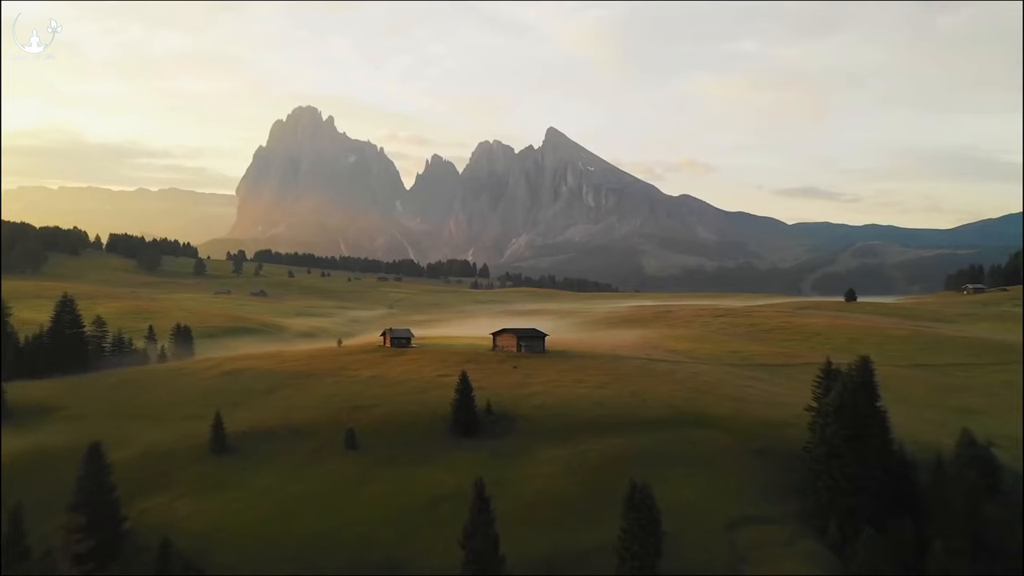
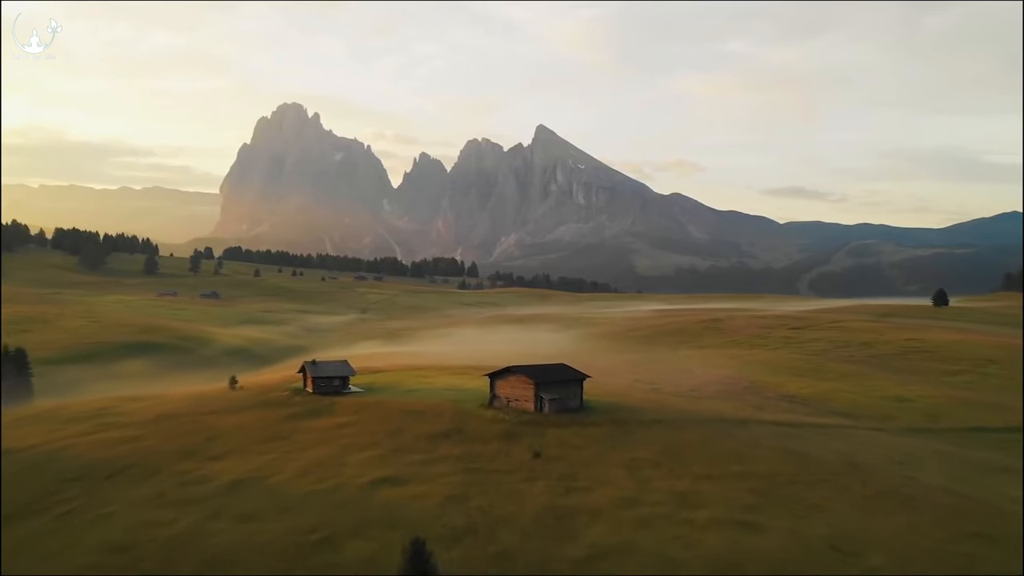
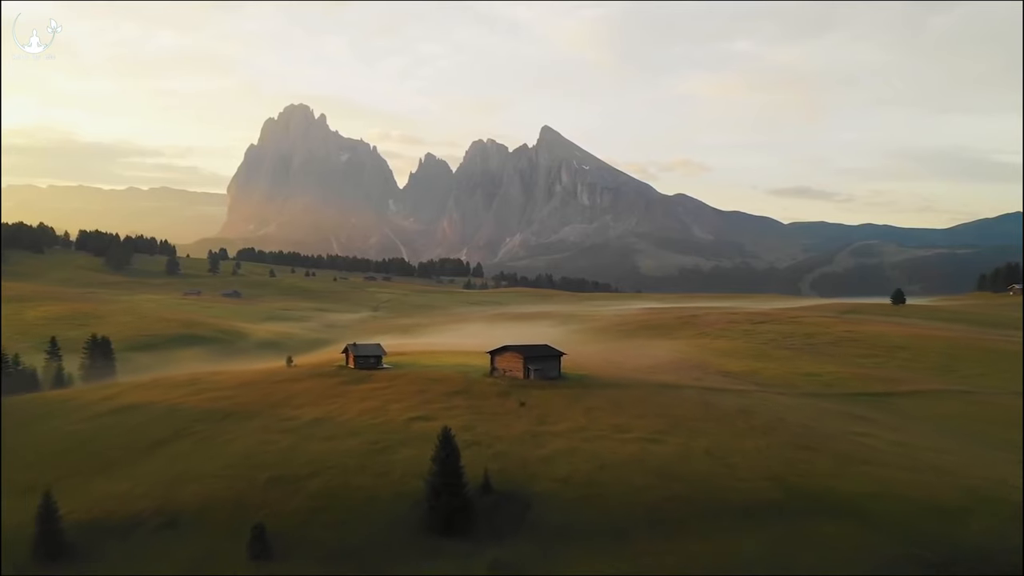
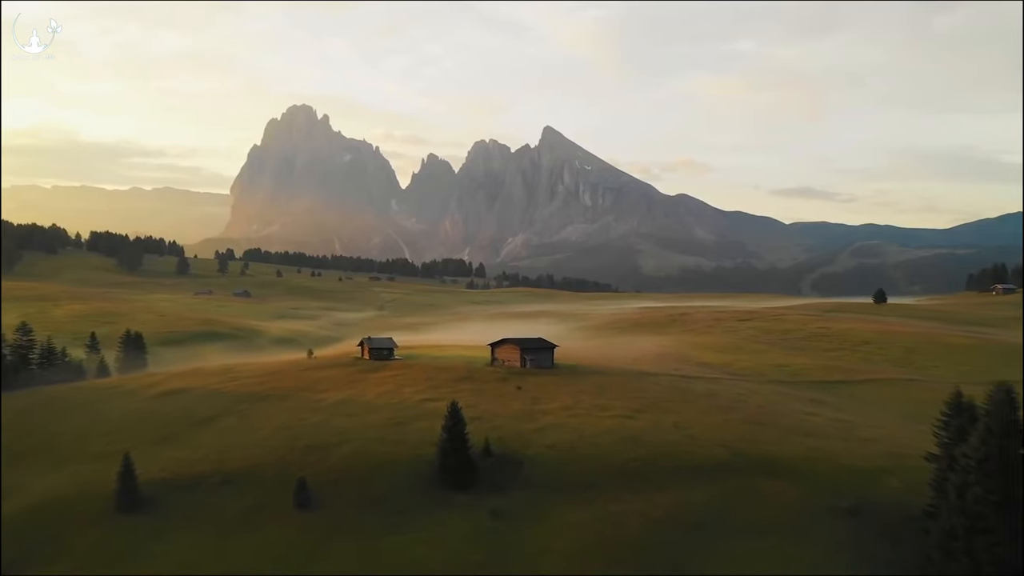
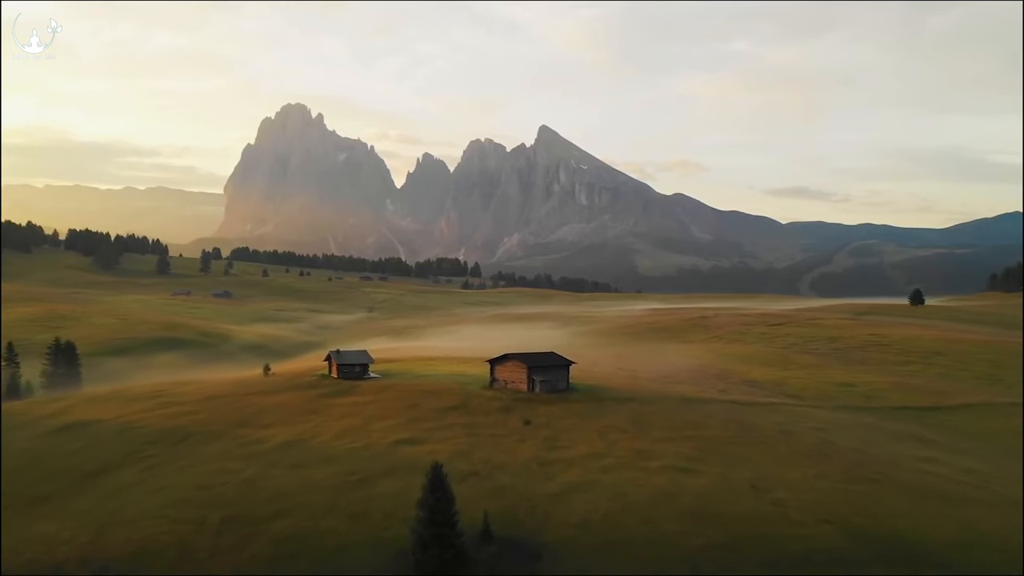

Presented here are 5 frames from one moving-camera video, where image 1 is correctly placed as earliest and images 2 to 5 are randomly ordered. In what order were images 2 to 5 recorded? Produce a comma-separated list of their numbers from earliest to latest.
4, 3, 5, 2
